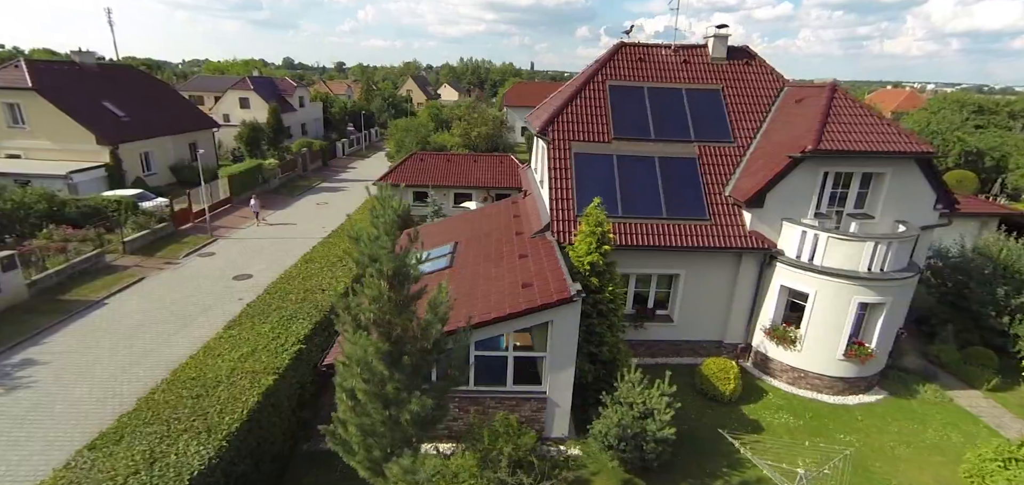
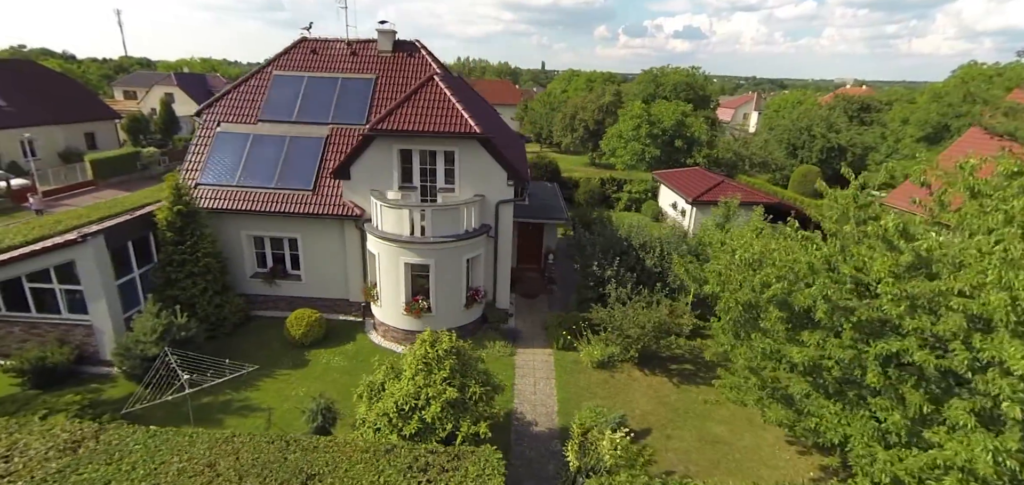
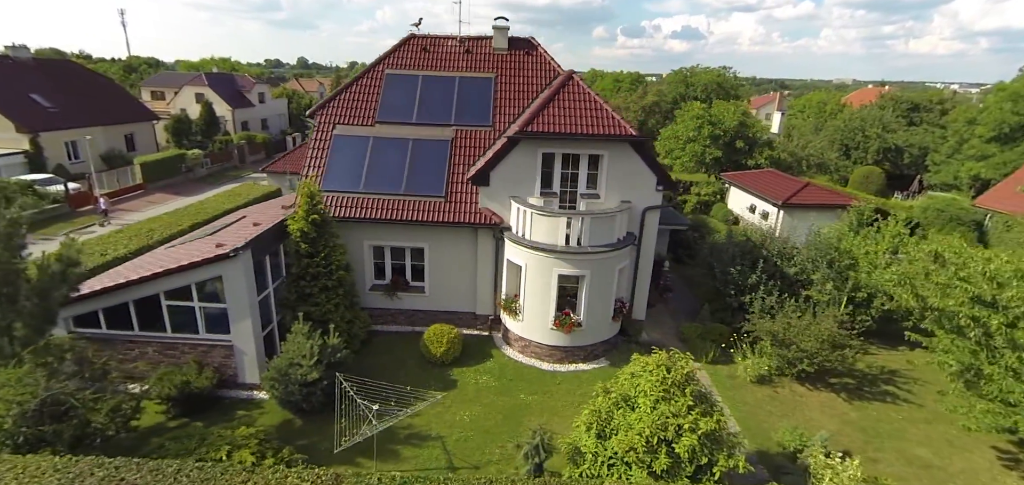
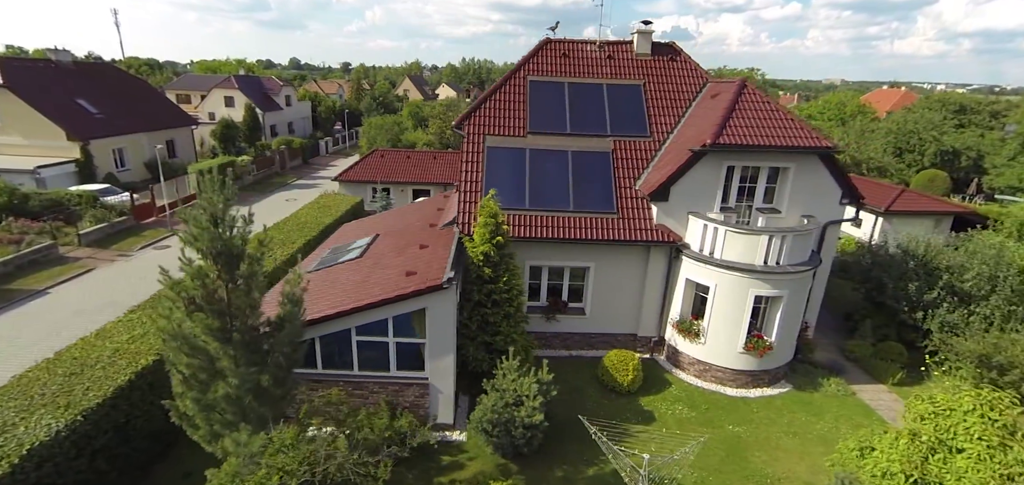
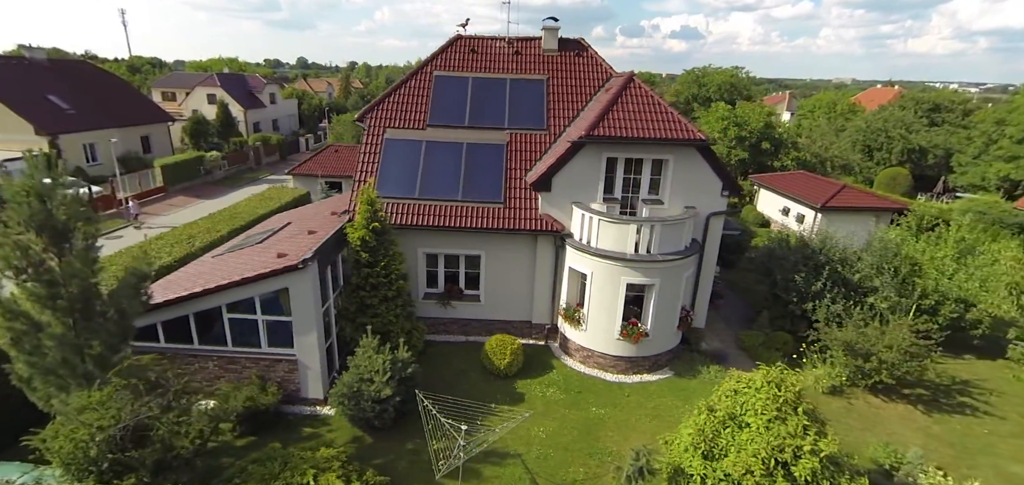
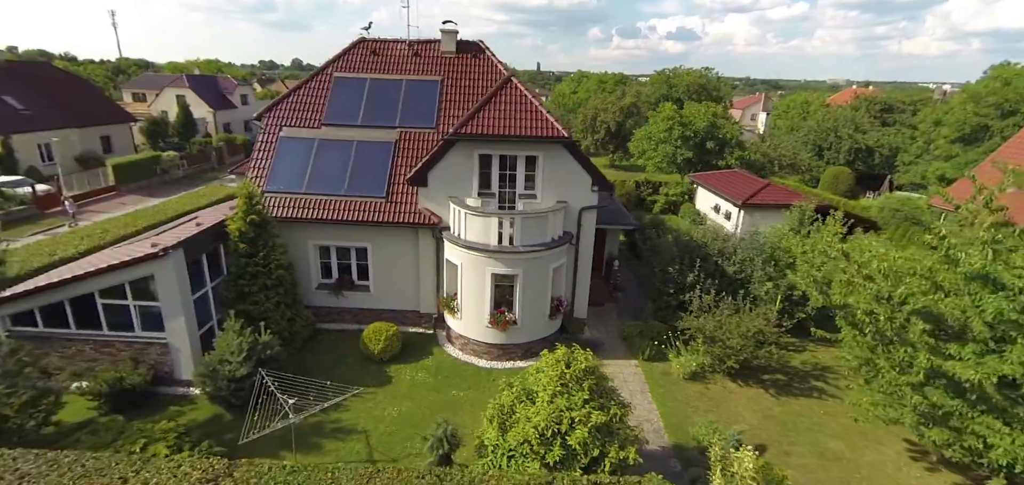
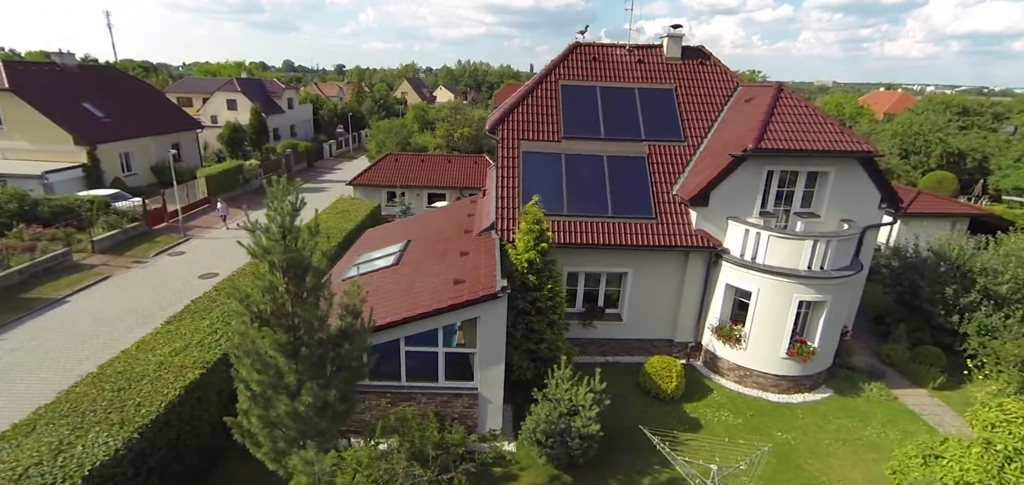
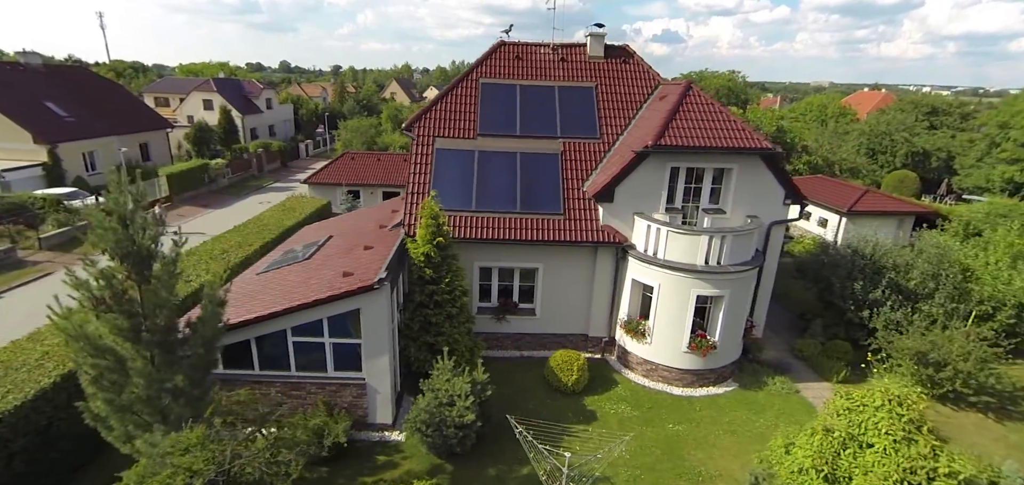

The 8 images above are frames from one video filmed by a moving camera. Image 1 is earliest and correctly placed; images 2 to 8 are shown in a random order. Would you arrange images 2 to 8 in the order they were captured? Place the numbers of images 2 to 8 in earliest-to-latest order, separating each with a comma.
7, 4, 8, 5, 3, 6, 2
